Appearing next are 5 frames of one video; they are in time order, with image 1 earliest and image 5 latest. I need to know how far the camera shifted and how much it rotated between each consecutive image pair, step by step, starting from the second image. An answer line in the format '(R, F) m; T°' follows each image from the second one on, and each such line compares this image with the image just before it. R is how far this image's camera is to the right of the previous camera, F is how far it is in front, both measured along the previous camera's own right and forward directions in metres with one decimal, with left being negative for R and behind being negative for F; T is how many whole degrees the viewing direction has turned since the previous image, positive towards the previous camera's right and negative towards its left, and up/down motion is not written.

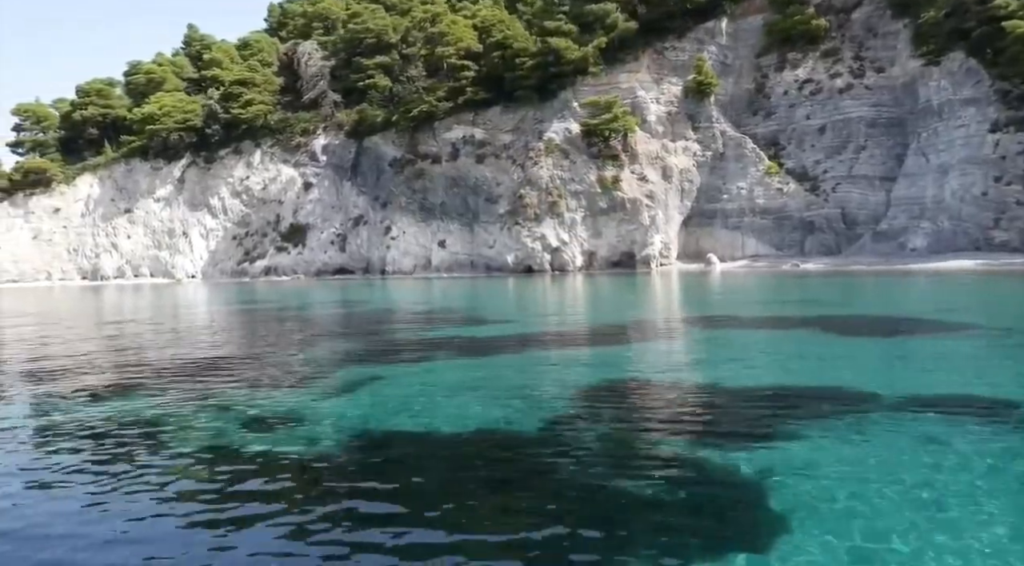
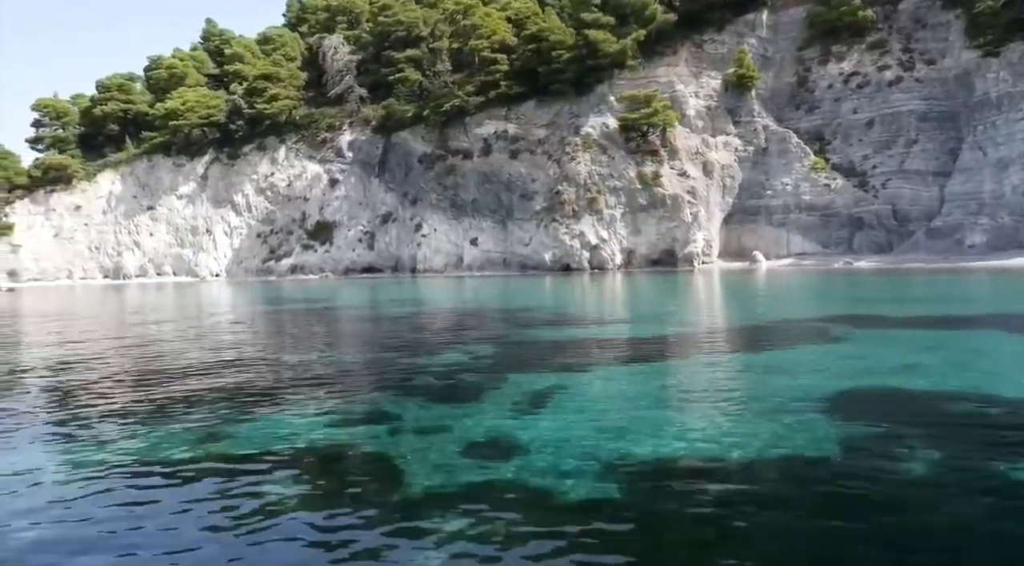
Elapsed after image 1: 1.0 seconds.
(-1.7, +1.0) m; 0°
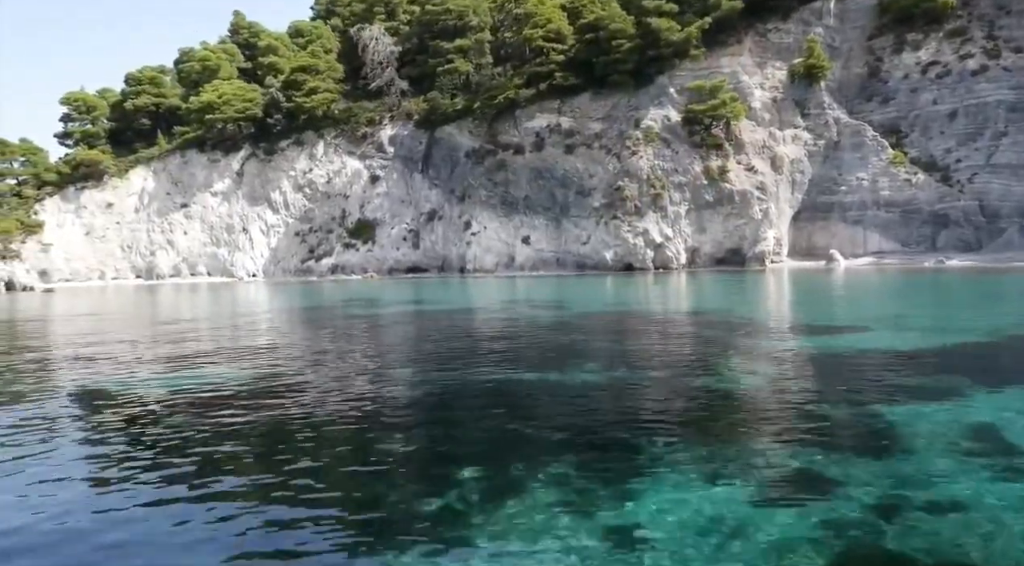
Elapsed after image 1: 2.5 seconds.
(-2.6, +1.7) m; 0°
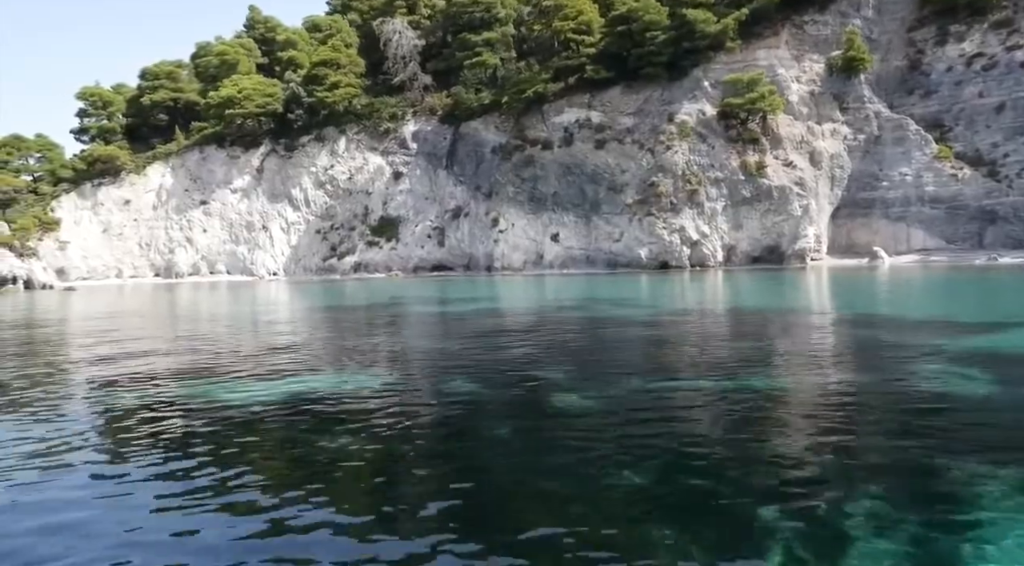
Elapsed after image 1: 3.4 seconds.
(-1.3, +0.9) m; 0°
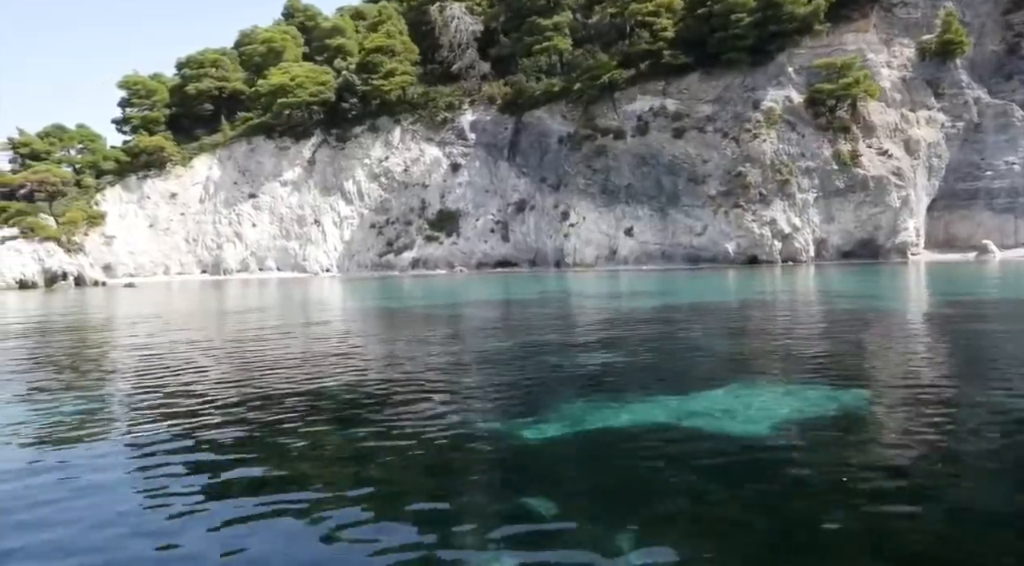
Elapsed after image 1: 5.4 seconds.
(-3.3, +1.8) m; 0°
